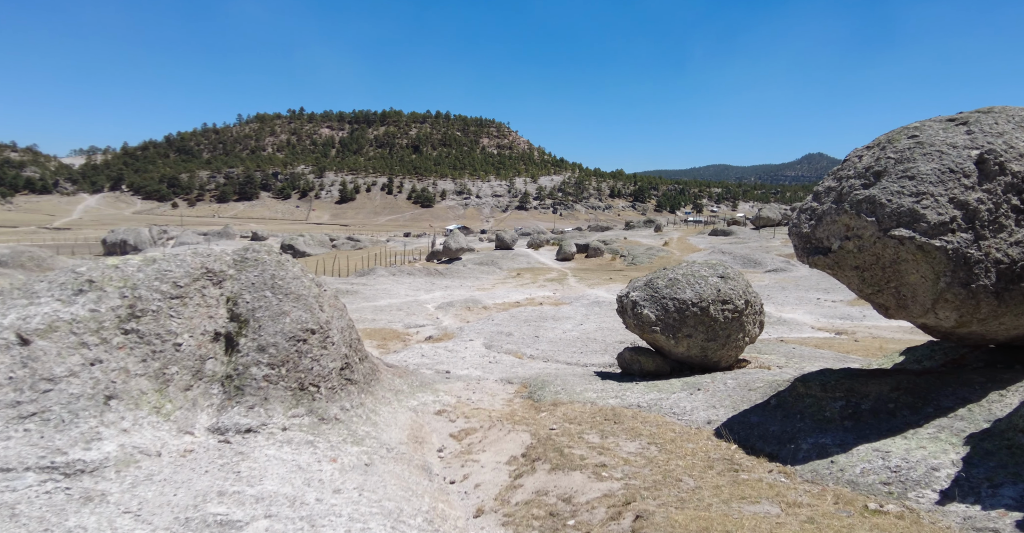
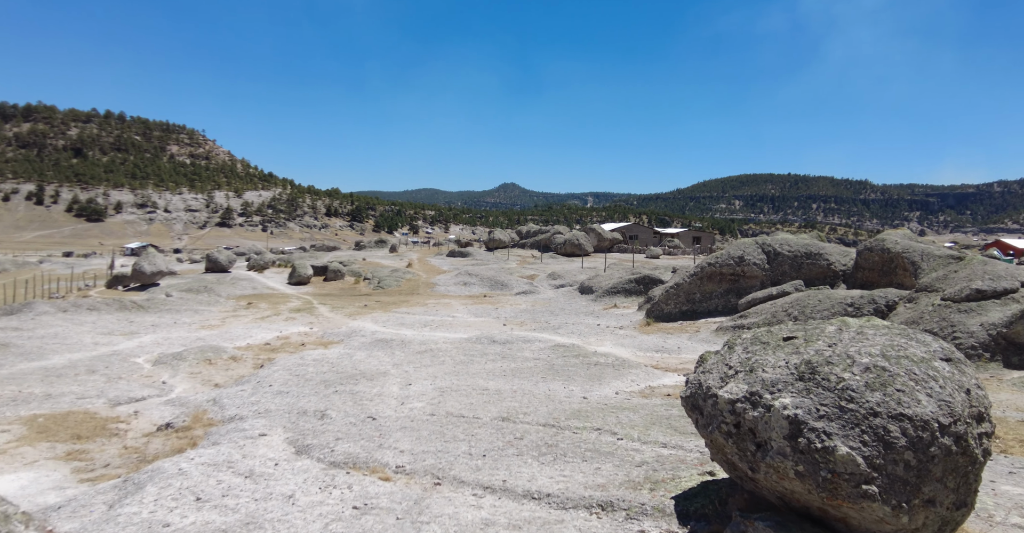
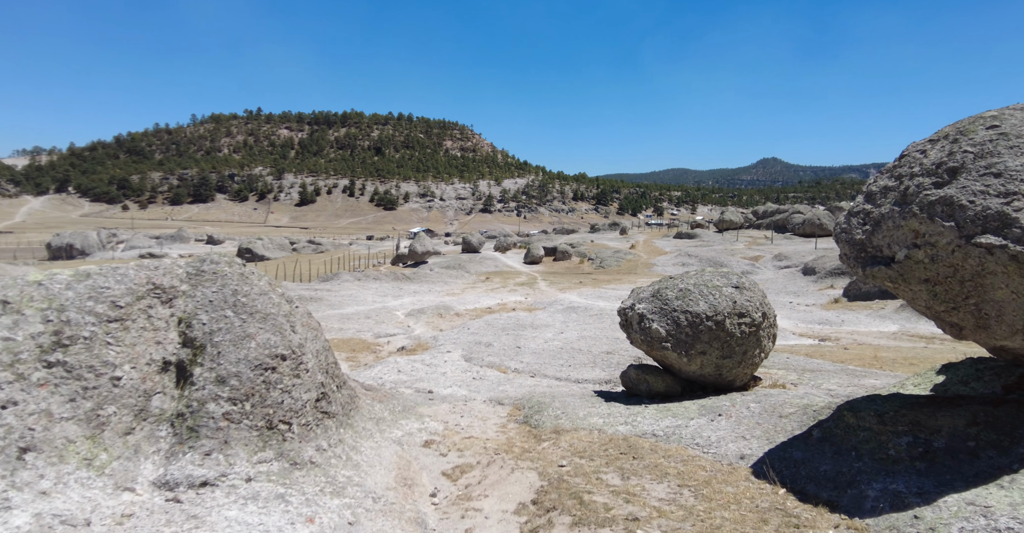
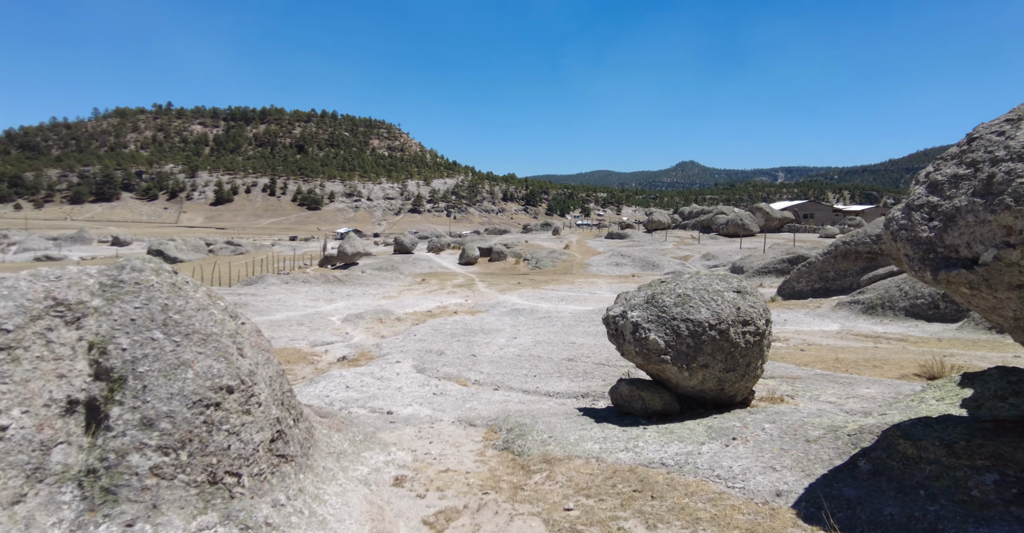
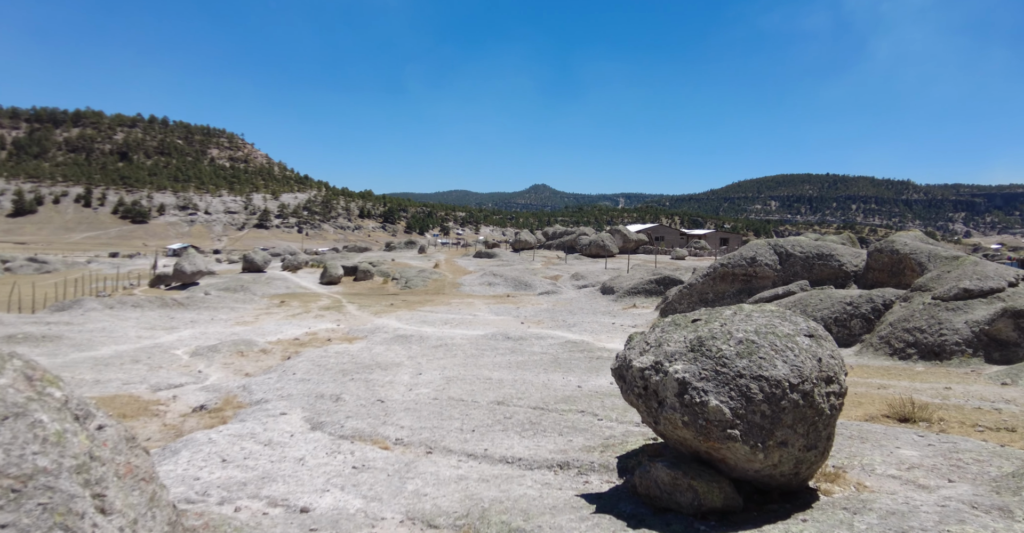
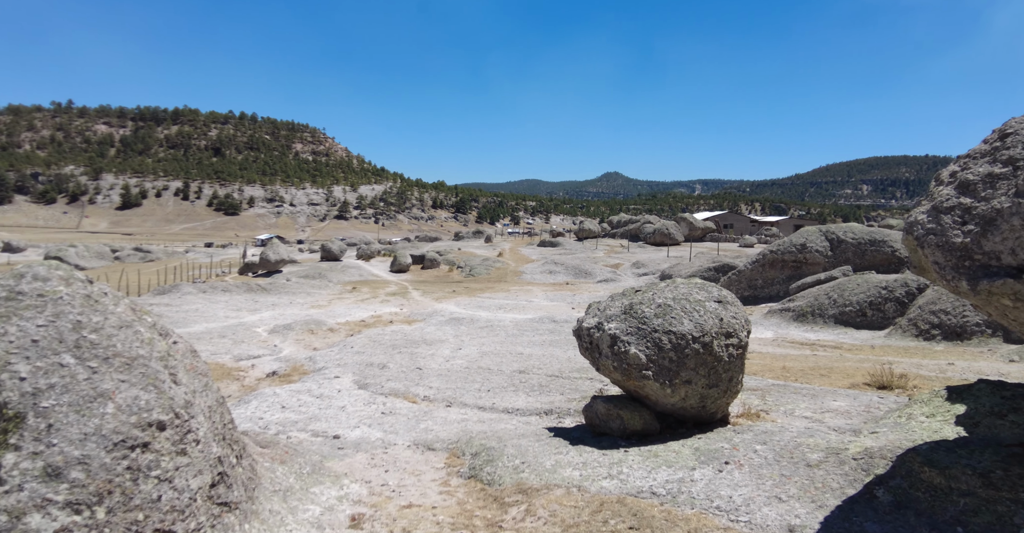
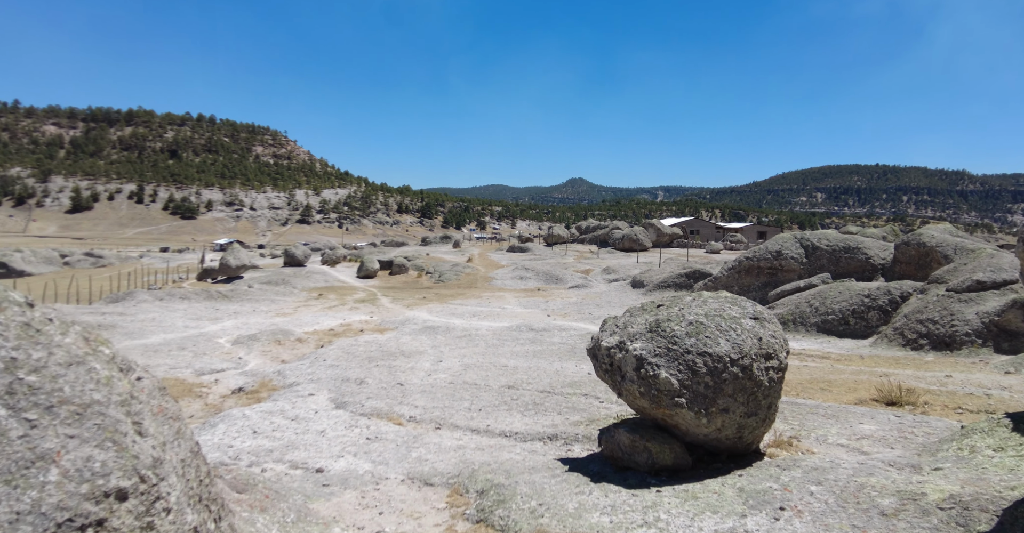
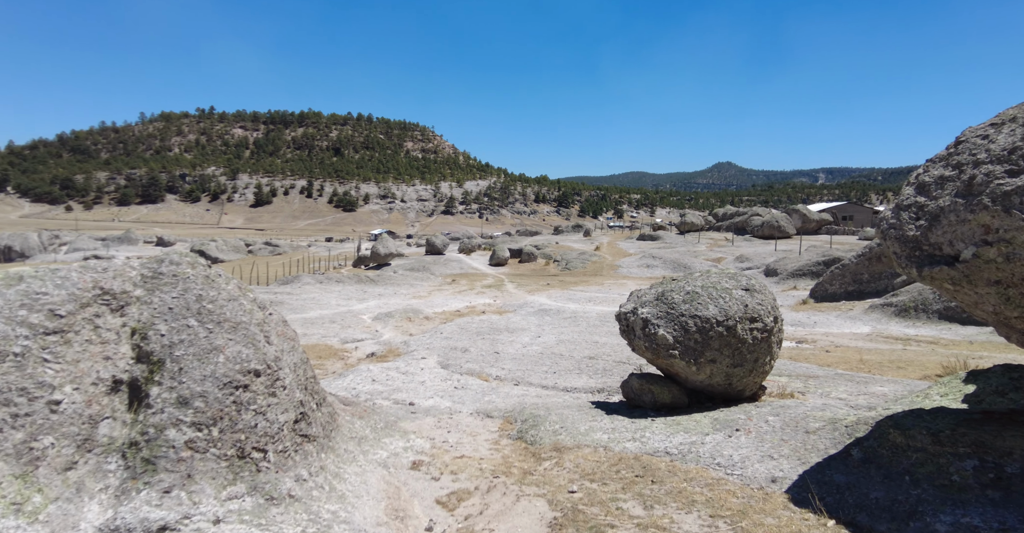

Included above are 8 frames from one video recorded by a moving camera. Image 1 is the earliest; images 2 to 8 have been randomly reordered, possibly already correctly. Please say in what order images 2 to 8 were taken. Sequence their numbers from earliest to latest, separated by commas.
3, 8, 4, 6, 7, 5, 2
